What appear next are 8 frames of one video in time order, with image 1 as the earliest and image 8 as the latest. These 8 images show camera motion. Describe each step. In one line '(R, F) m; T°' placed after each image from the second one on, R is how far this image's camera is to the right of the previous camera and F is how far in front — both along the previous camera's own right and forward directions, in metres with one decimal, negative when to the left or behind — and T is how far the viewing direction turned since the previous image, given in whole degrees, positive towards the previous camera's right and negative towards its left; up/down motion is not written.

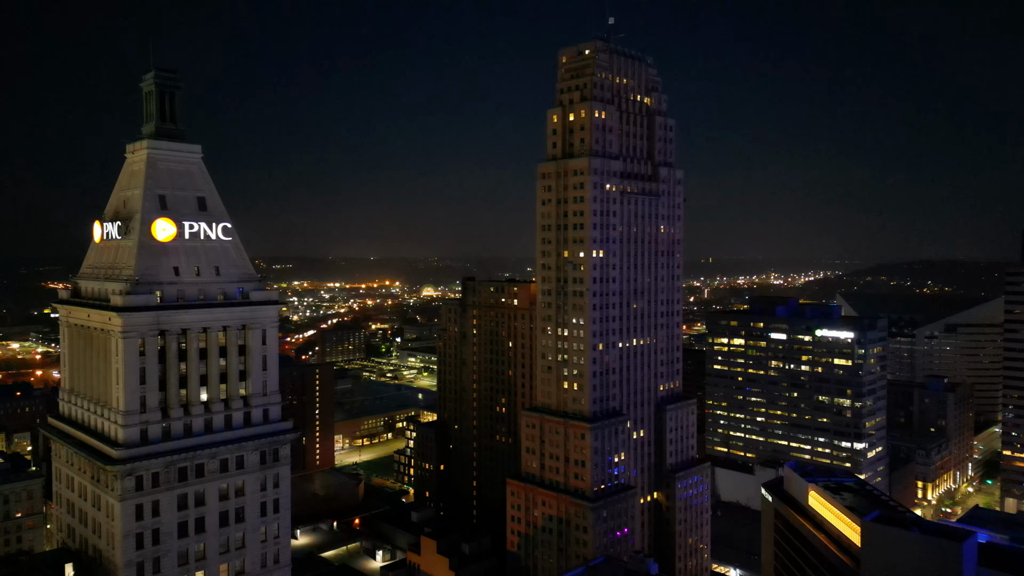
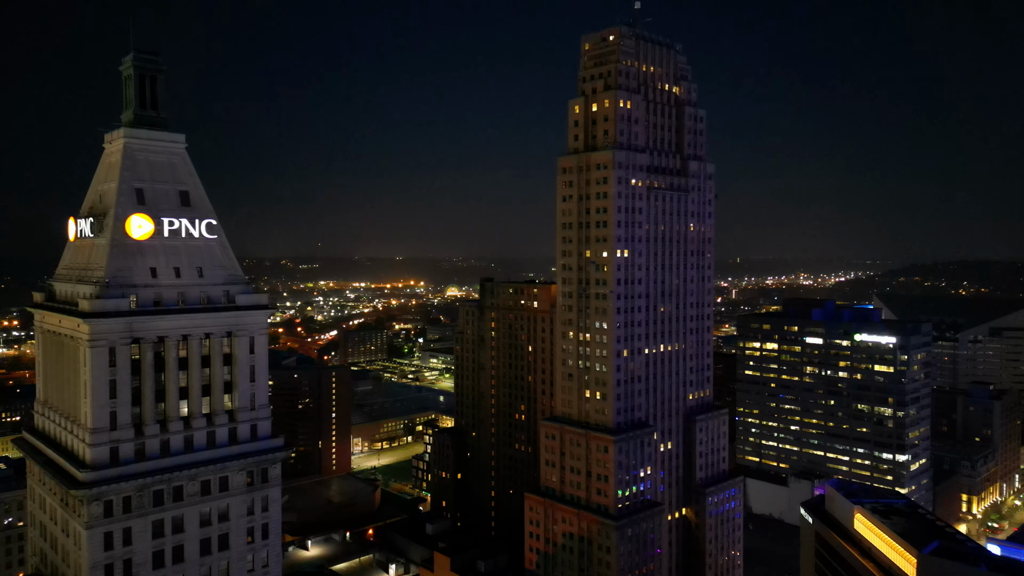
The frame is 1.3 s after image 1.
(+0.9, +6.6) m; -2°
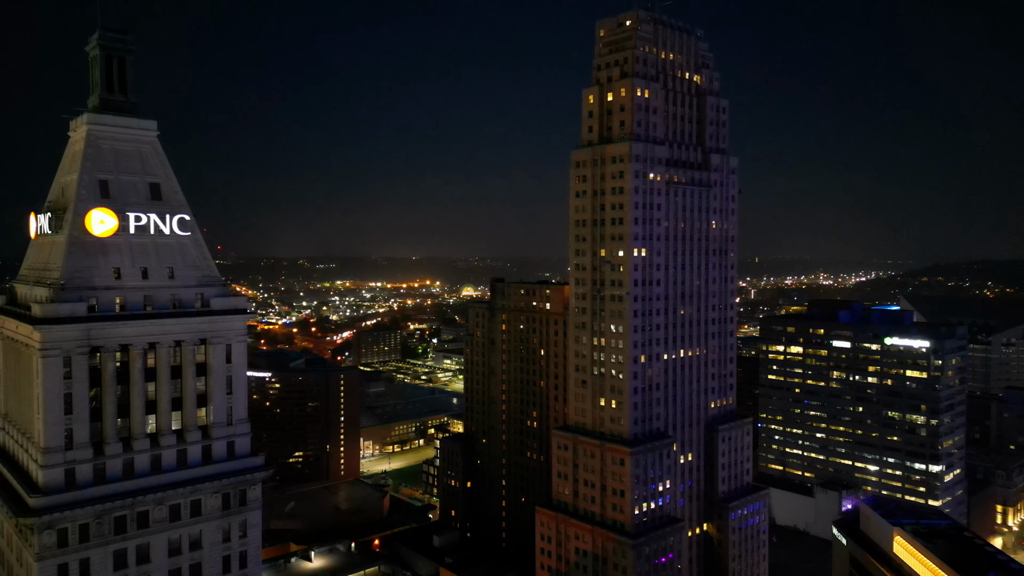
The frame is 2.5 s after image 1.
(+0.8, +6.0) m; -1°
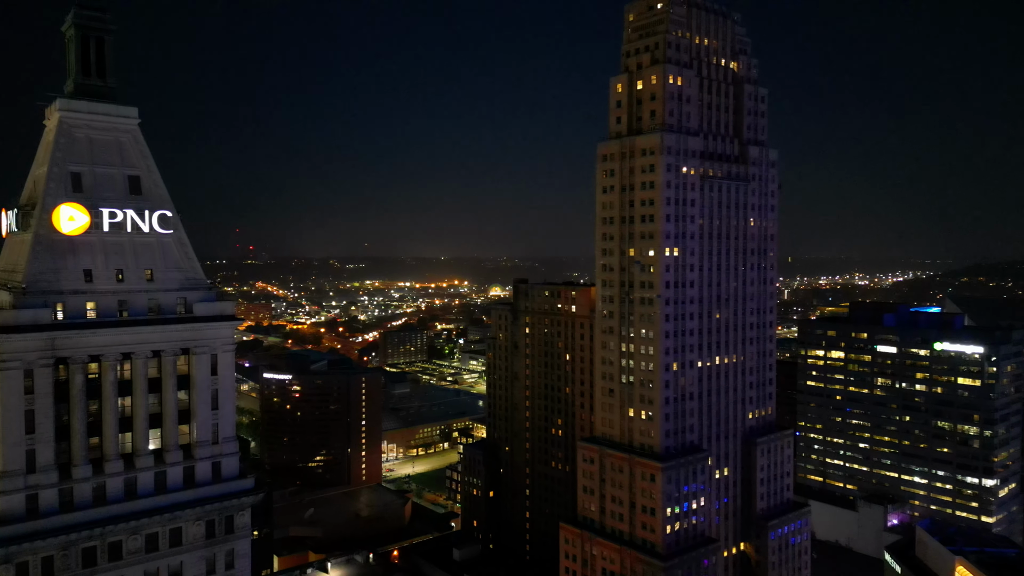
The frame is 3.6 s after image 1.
(+0.8, +5.9) m; -2°
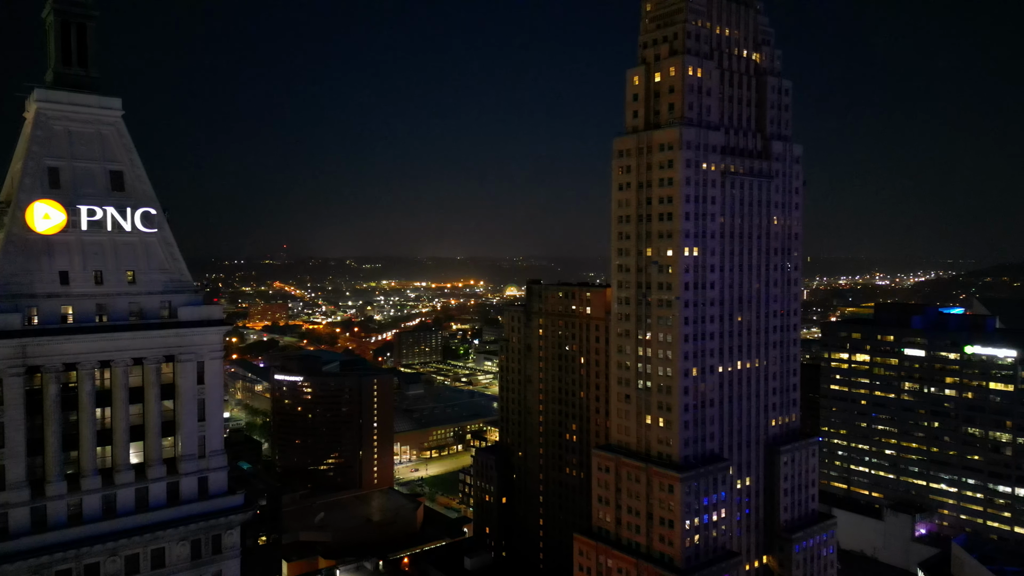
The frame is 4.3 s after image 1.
(+0.5, +3.5) m; -1°
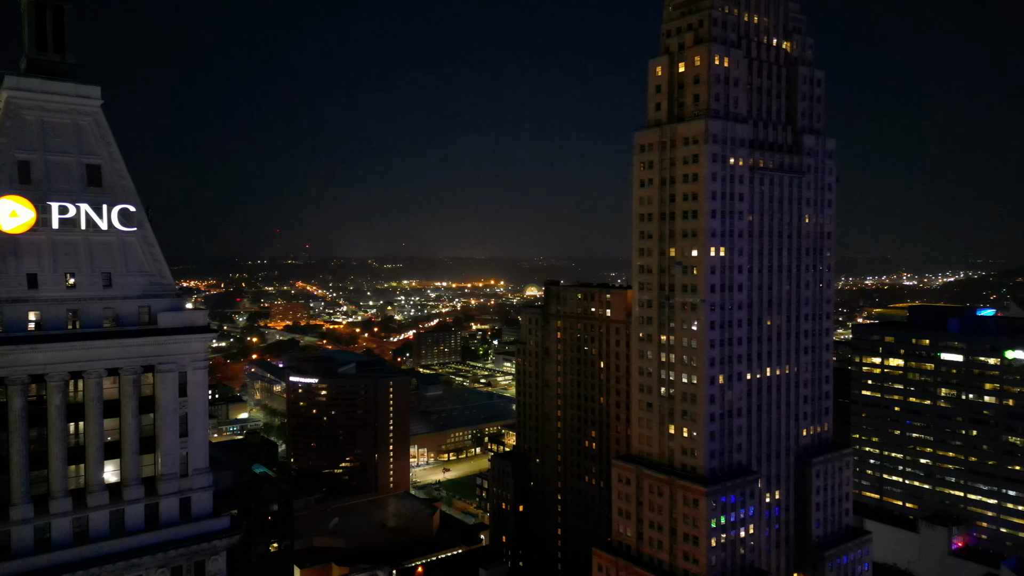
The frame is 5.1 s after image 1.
(+0.6, +4.1) m; -2°
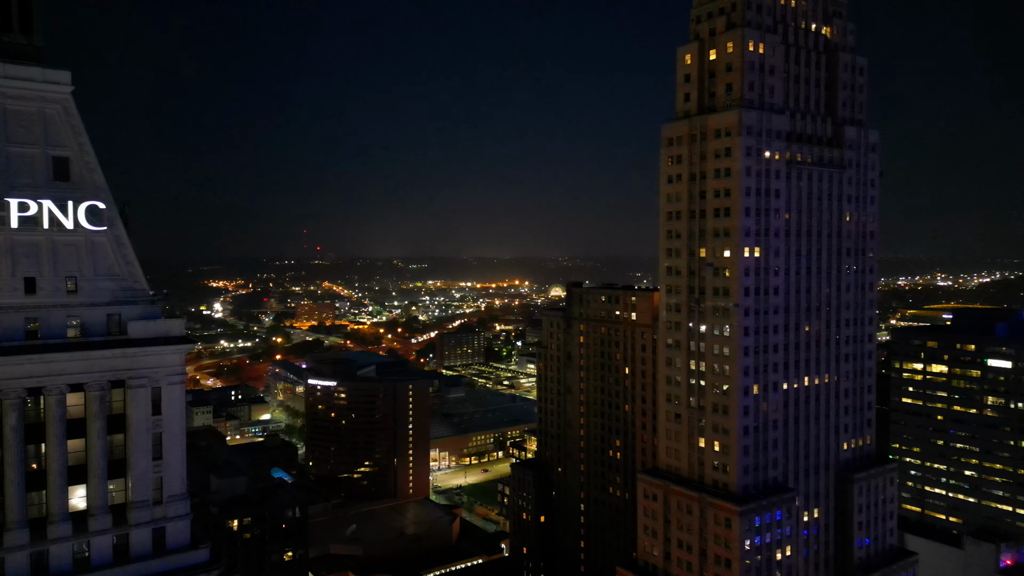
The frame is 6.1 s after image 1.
(+0.7, +4.7) m; -2°
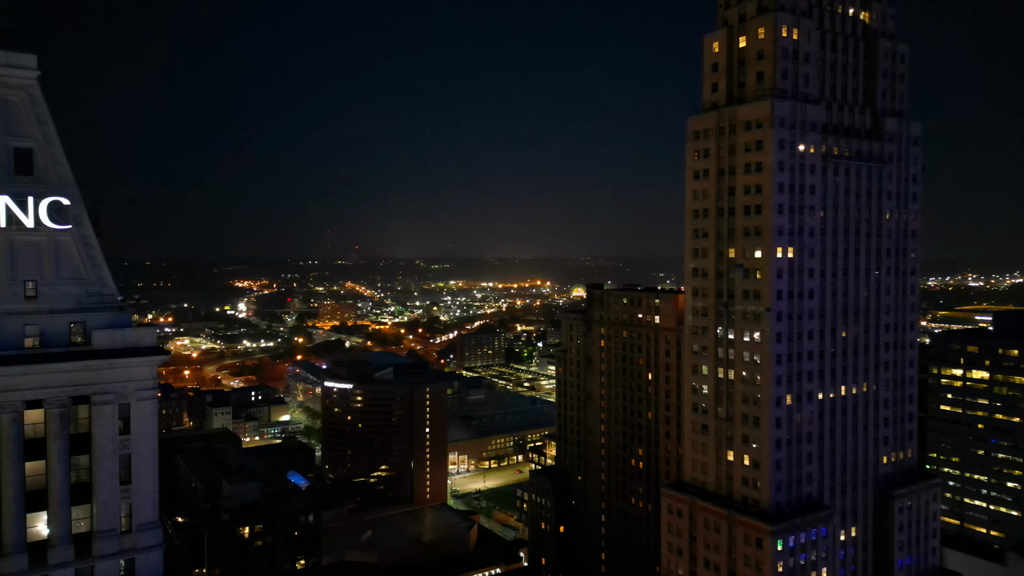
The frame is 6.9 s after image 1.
(+0.6, +4.1) m; -2°
